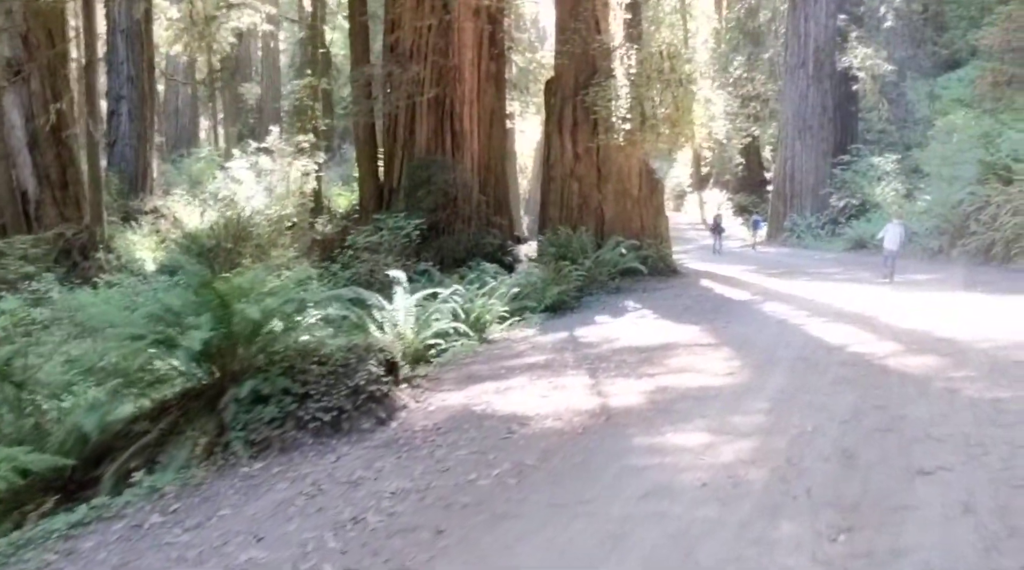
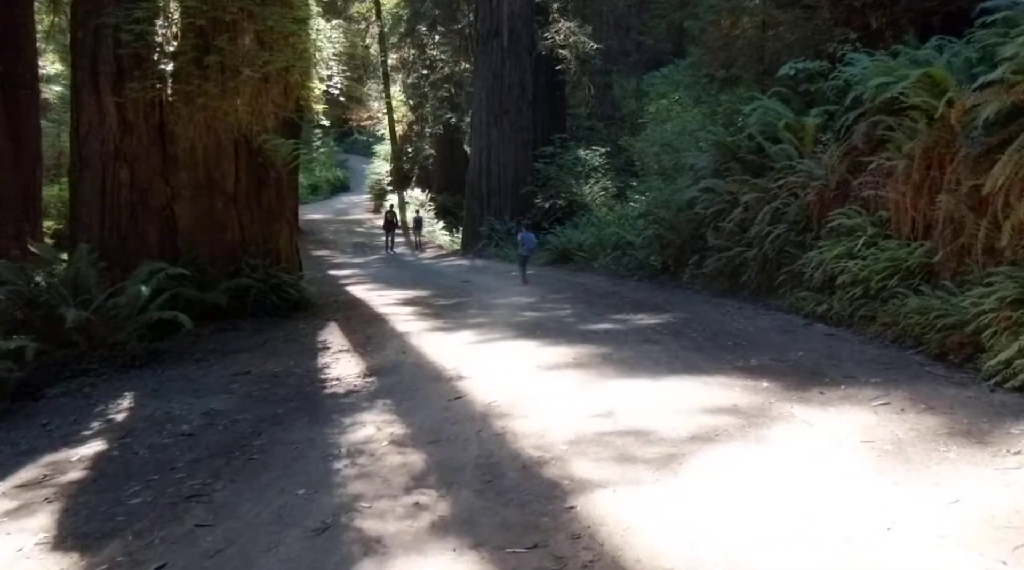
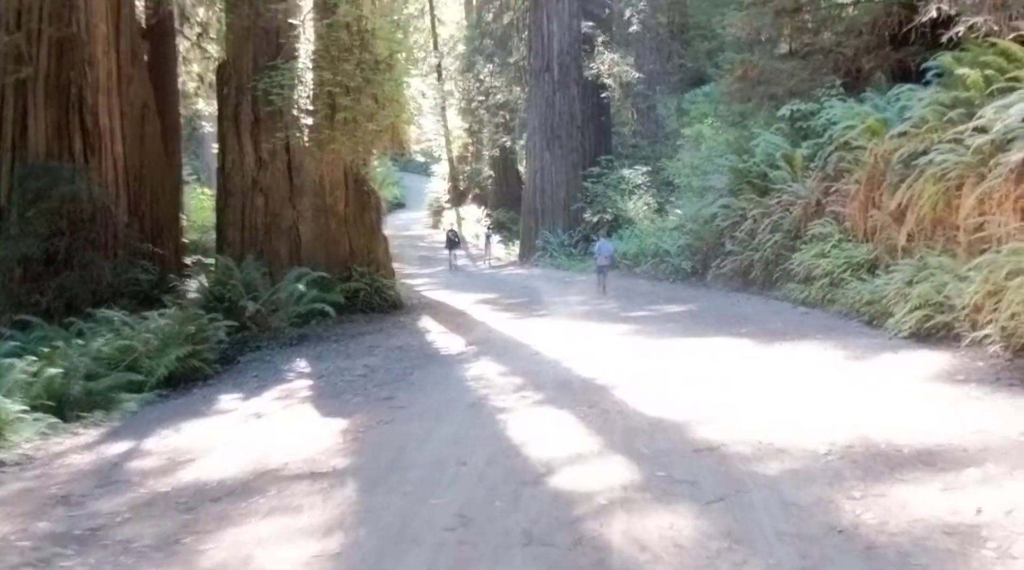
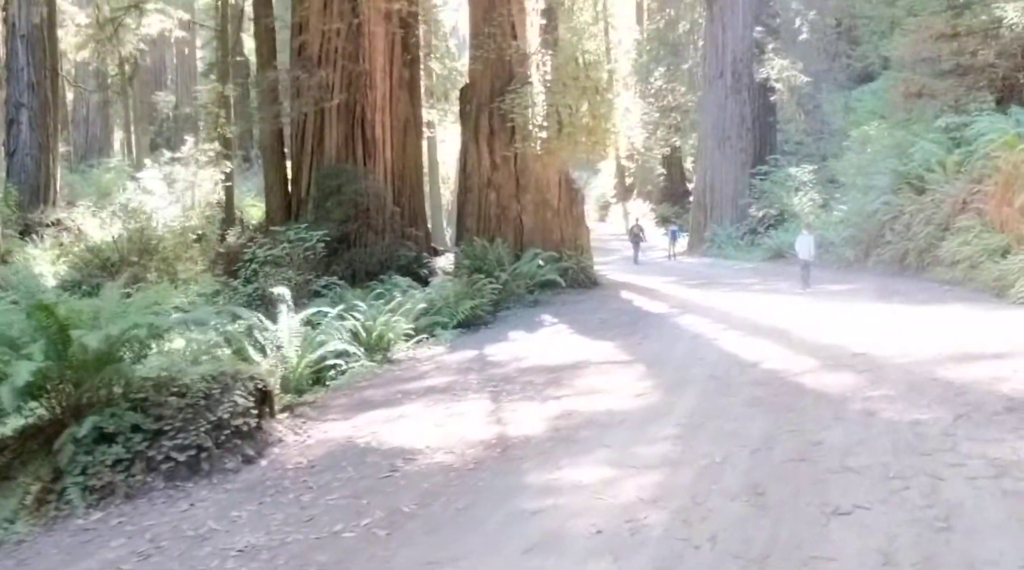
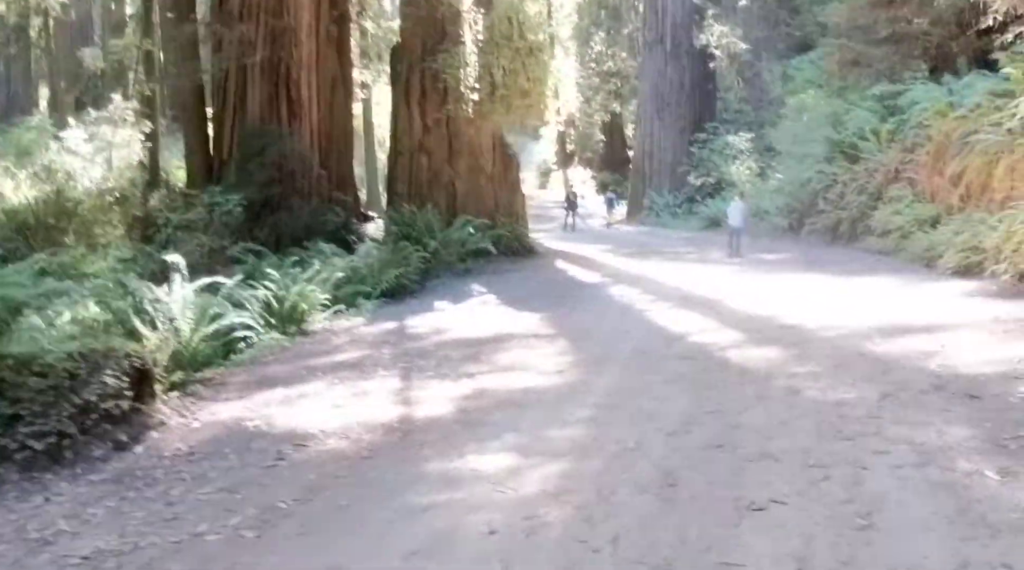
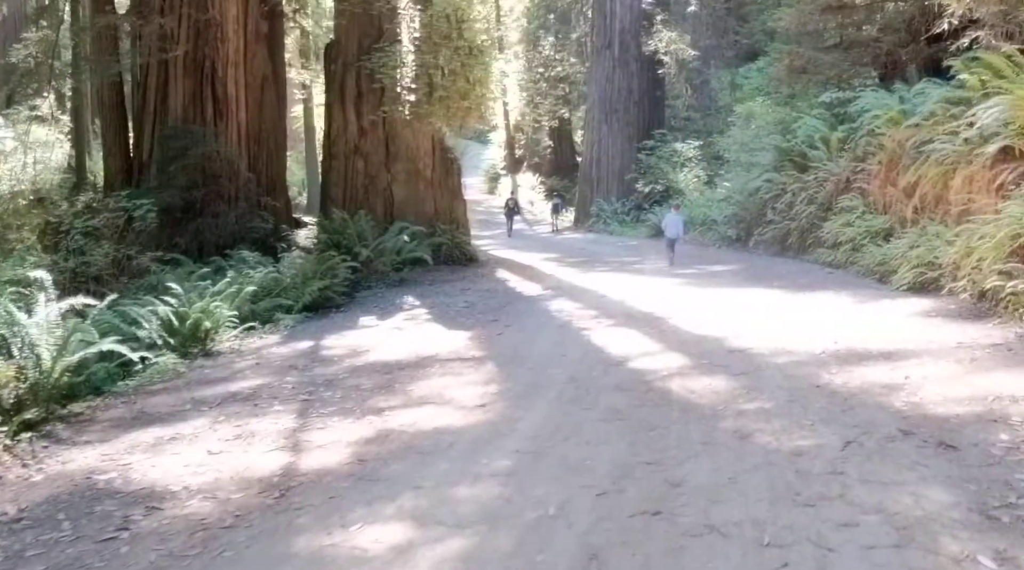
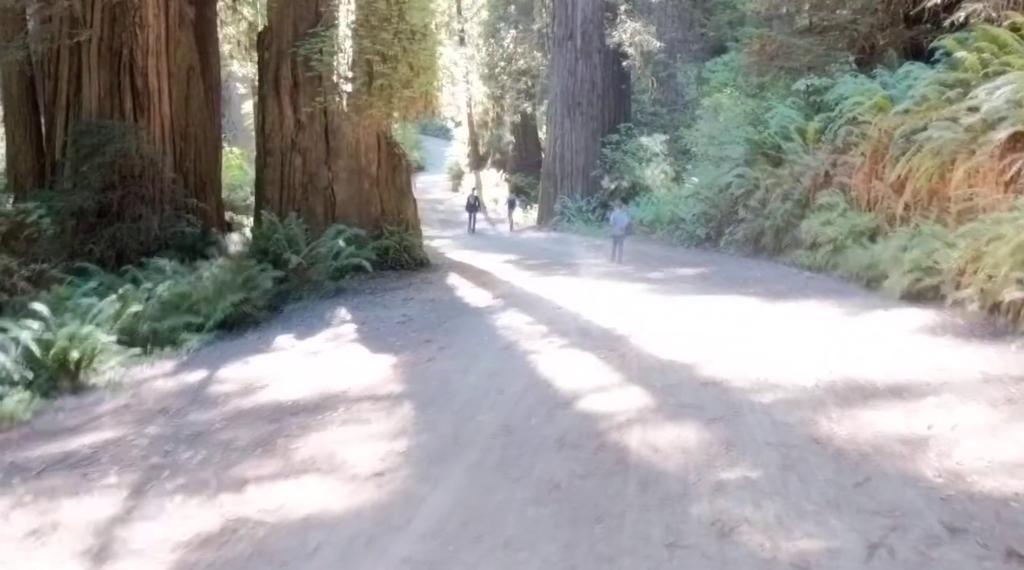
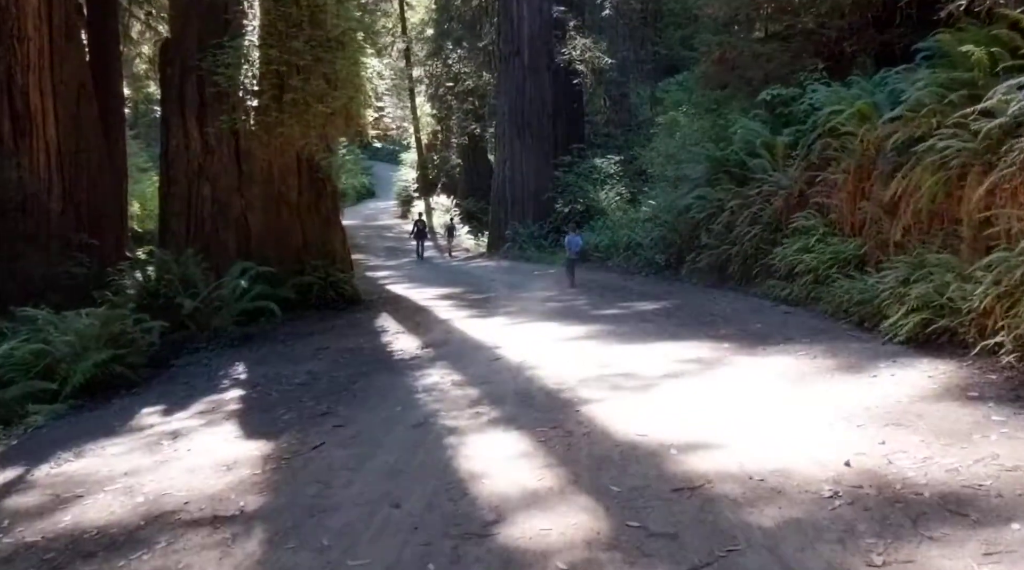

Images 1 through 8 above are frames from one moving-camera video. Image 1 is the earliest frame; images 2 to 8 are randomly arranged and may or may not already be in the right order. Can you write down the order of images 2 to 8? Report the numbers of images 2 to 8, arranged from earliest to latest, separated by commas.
4, 5, 6, 7, 3, 8, 2
